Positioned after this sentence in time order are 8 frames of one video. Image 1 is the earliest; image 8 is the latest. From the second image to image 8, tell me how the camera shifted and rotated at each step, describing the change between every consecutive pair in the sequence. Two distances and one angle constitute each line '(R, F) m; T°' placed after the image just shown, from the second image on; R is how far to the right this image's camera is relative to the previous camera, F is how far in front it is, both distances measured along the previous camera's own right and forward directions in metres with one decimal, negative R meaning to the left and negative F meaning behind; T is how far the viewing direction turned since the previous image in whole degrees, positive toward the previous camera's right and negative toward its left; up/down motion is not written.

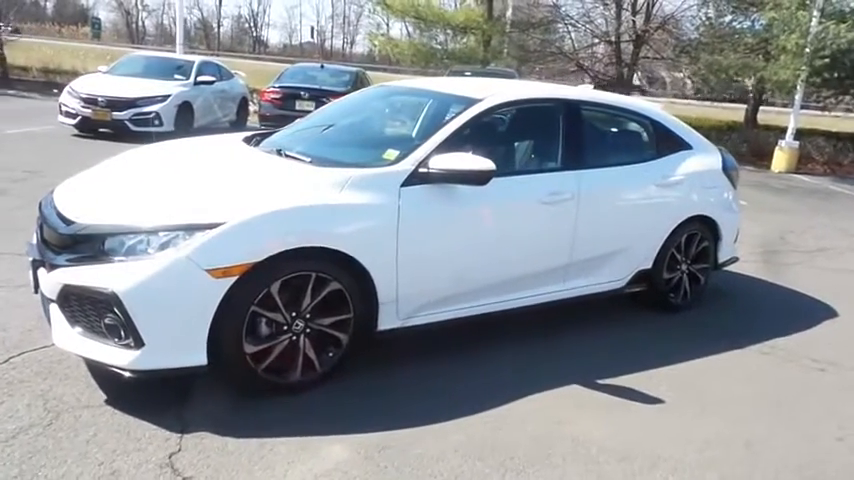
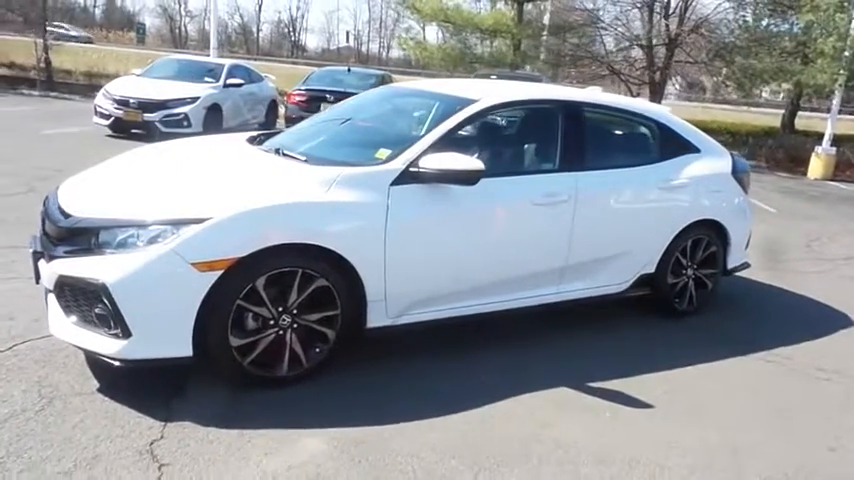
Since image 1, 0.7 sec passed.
(+0.3, 0.0) m; -3°
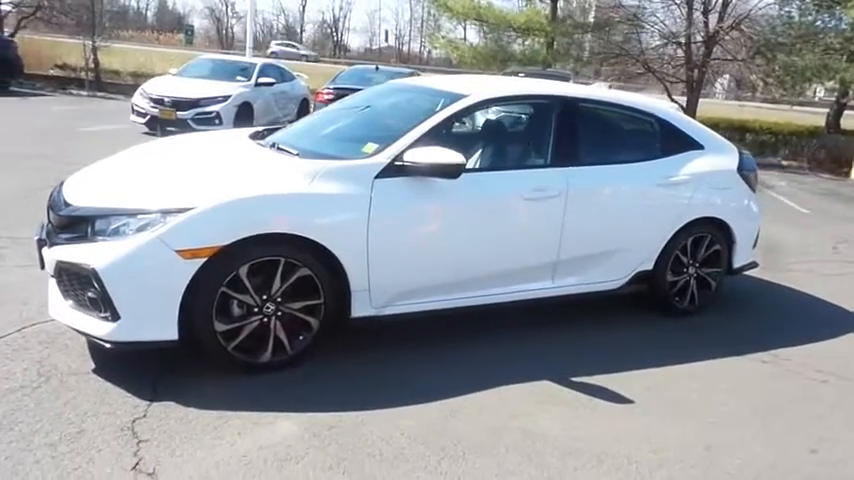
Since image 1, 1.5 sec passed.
(+0.4, -0.1) m; -3°
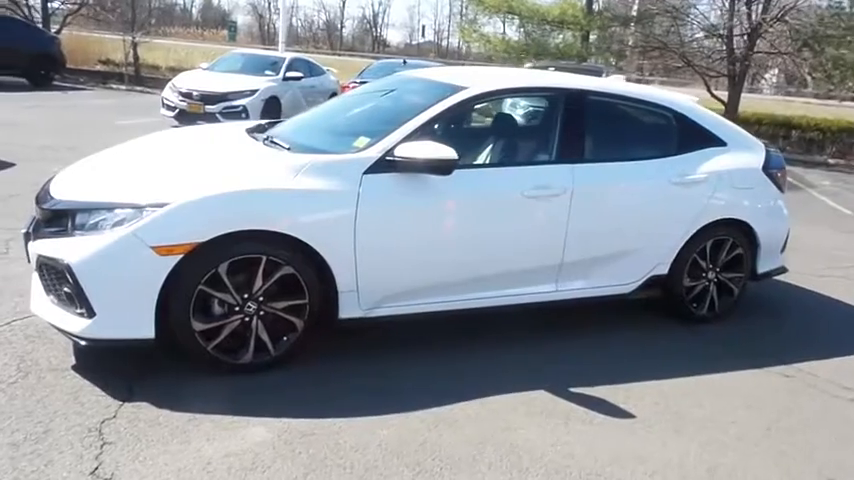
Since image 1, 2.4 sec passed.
(+0.3, +0.2) m; -3°
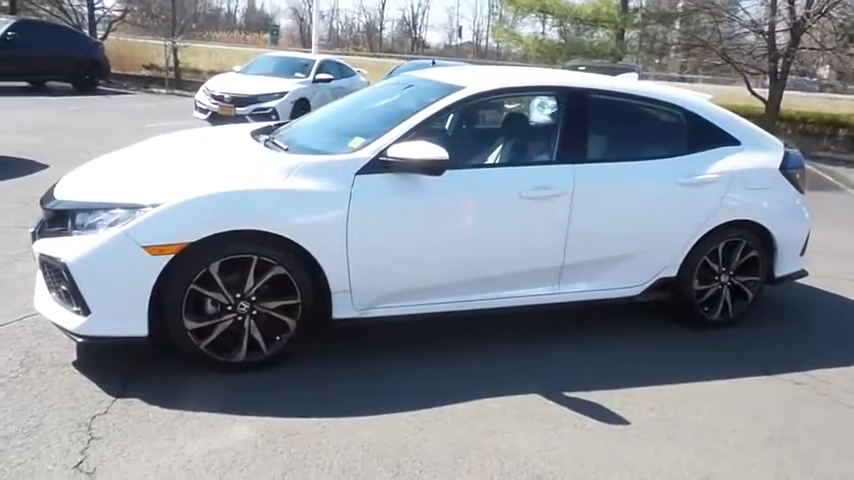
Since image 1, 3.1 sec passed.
(+0.3, 0.0) m; -3°
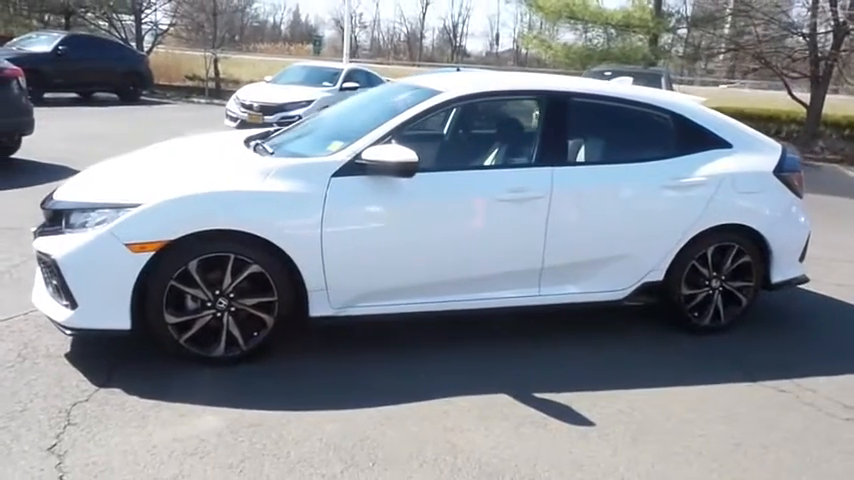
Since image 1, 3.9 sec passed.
(+0.5, -0.1) m; -4°
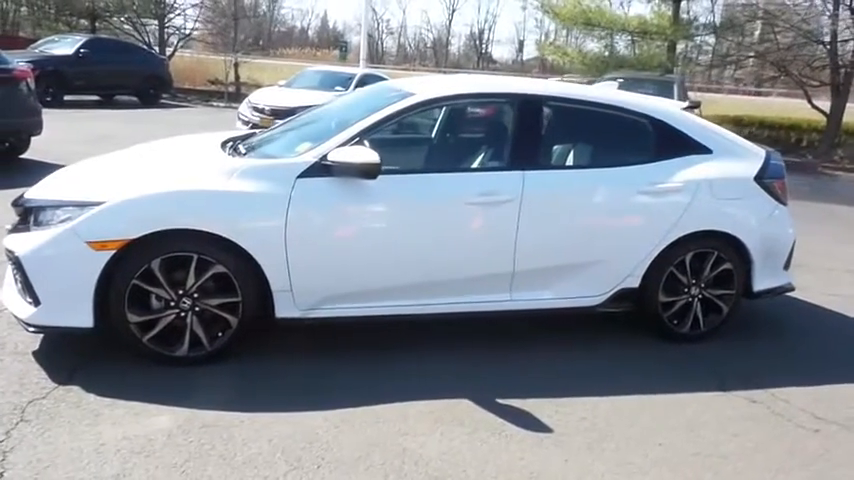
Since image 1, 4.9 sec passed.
(+0.4, 0.0) m; -2°
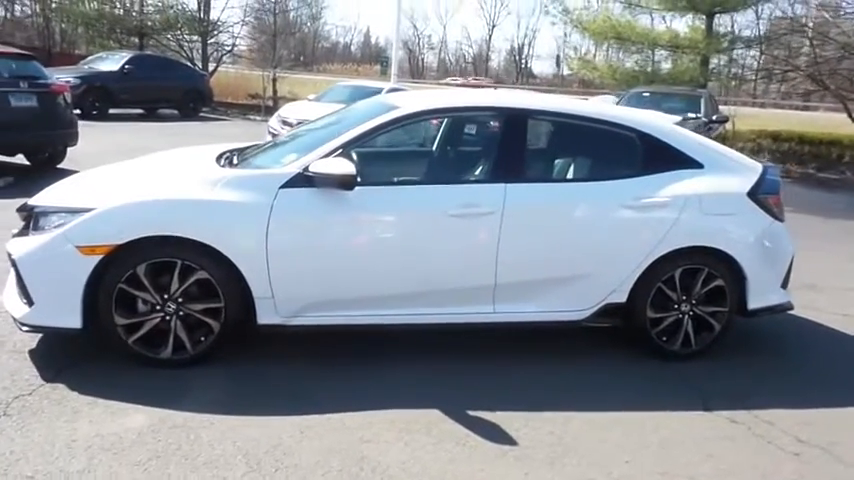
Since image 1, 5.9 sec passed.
(+0.4, 0.0) m; -3°
